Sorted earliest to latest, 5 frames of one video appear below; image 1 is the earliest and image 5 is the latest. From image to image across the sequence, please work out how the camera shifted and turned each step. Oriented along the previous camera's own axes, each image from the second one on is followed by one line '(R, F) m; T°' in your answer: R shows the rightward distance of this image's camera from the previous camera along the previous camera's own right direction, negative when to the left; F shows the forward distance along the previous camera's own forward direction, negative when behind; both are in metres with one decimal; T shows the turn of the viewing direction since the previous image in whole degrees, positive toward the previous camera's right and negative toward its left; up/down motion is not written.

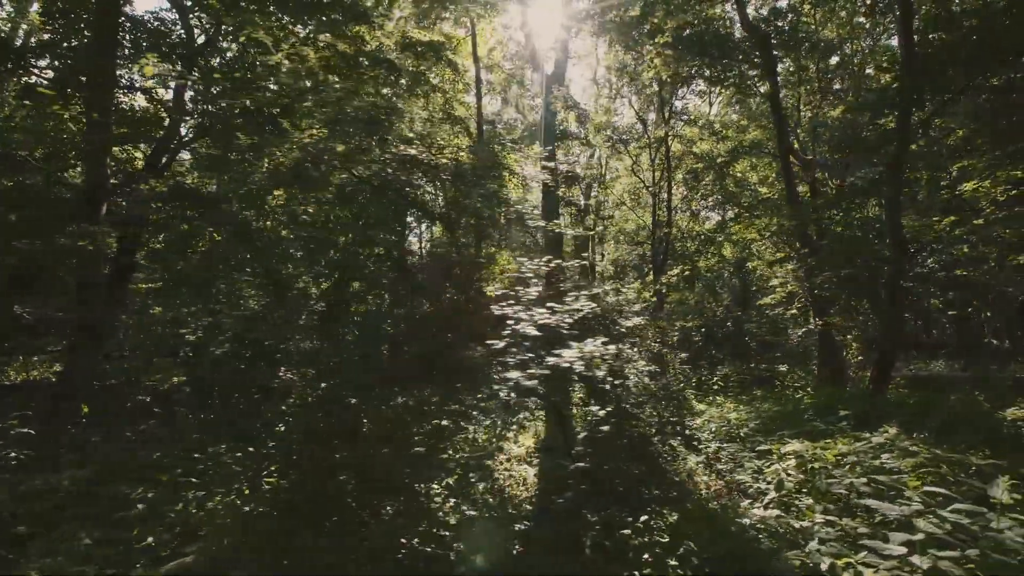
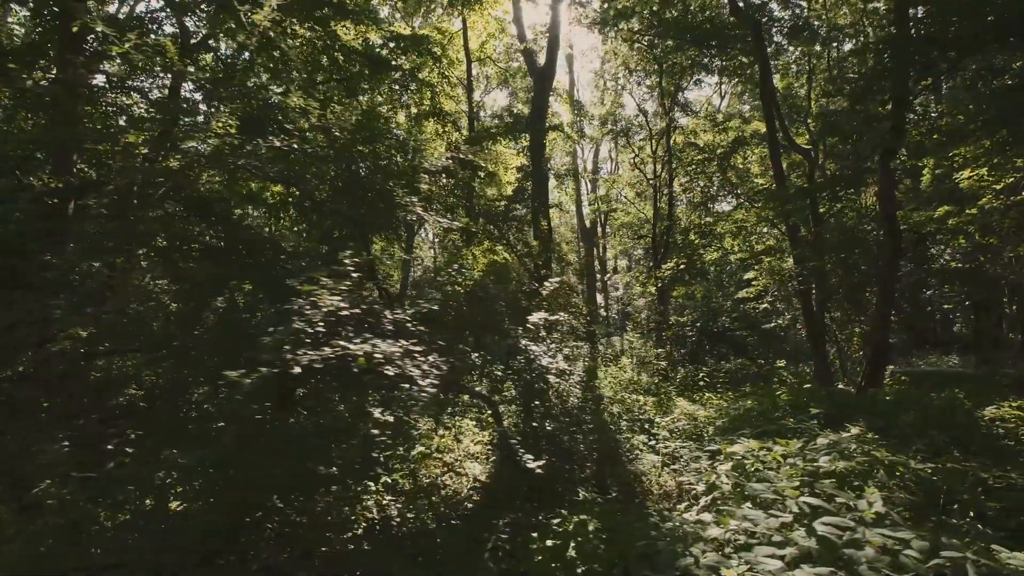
(+0.8, +0.2) m; -2°
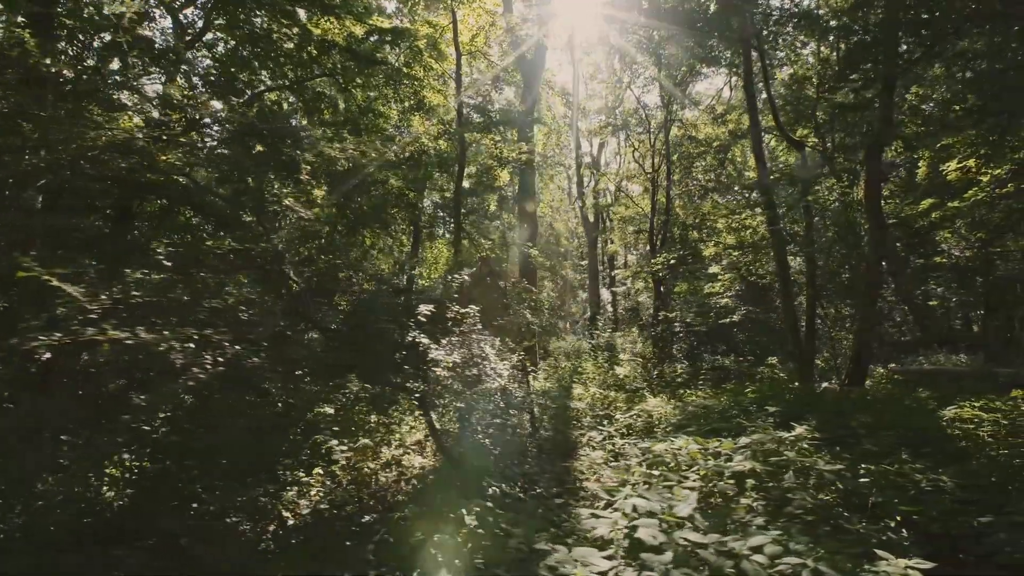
(+0.9, +0.1) m; -2°
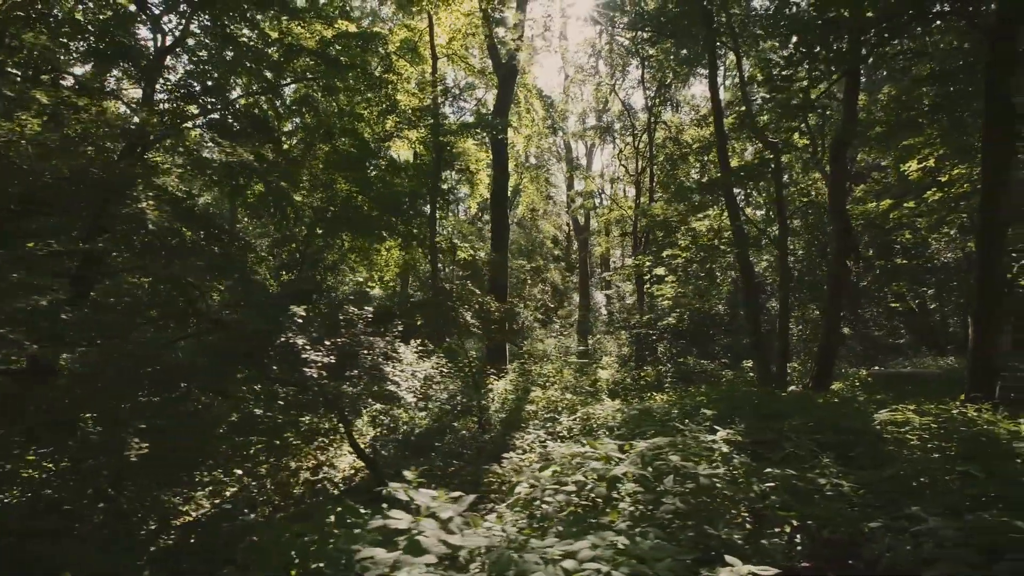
(+0.9, 0.0) m; -1°
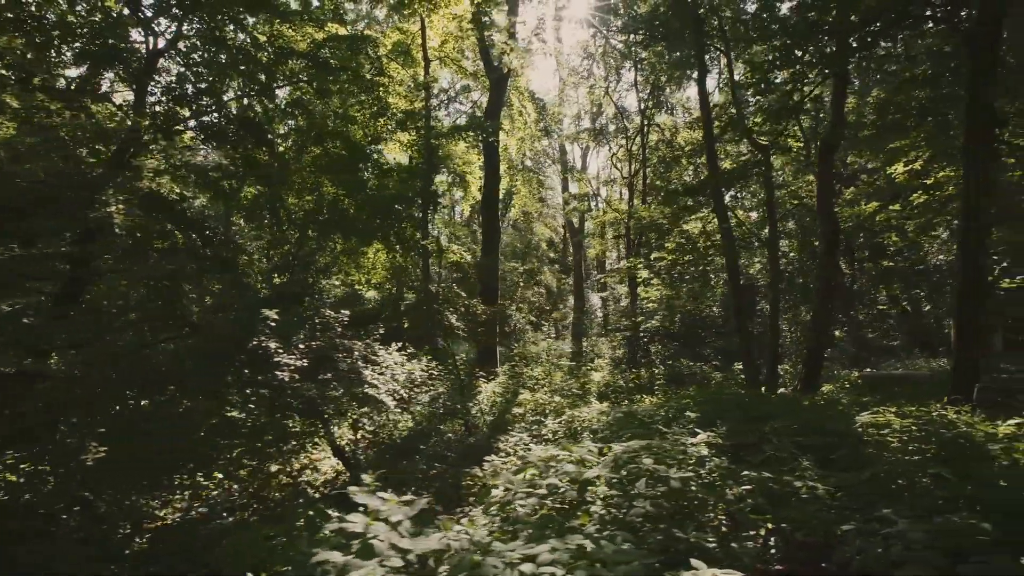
(+0.2, 0.0) m; 0°
